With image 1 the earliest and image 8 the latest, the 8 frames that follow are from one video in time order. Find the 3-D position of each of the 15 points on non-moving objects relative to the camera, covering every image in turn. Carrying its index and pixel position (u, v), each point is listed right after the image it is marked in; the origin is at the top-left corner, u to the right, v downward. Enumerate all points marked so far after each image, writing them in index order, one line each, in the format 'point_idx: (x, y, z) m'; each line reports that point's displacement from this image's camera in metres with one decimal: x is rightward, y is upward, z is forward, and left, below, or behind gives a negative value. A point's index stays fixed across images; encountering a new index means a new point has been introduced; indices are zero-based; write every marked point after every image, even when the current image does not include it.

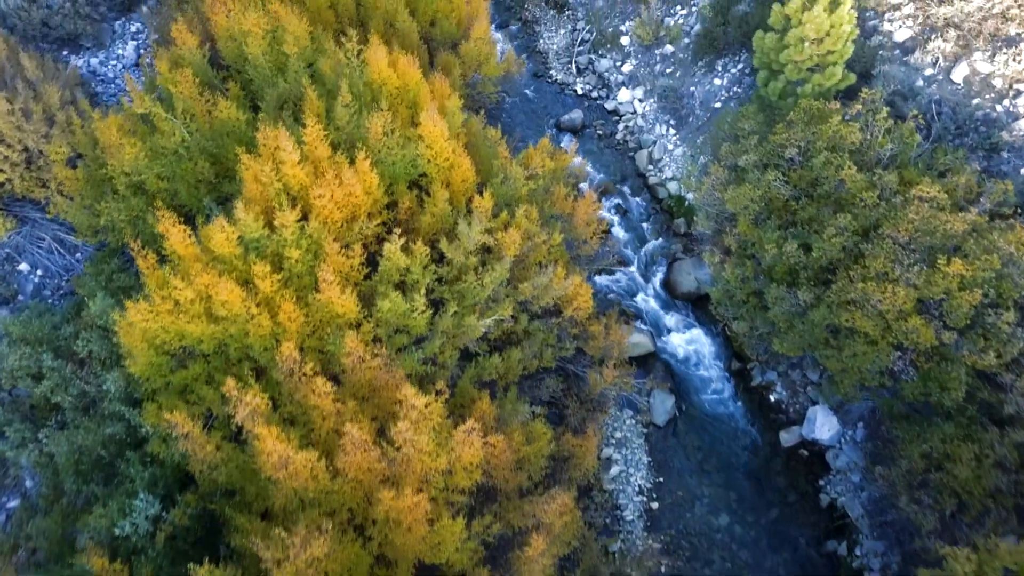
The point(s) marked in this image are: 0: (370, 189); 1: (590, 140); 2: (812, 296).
0: (-0.9, +0.6, +6.6) m
1: (+0.8, +1.4, +10.5) m
2: (+2.0, -0.1, +7.0) m
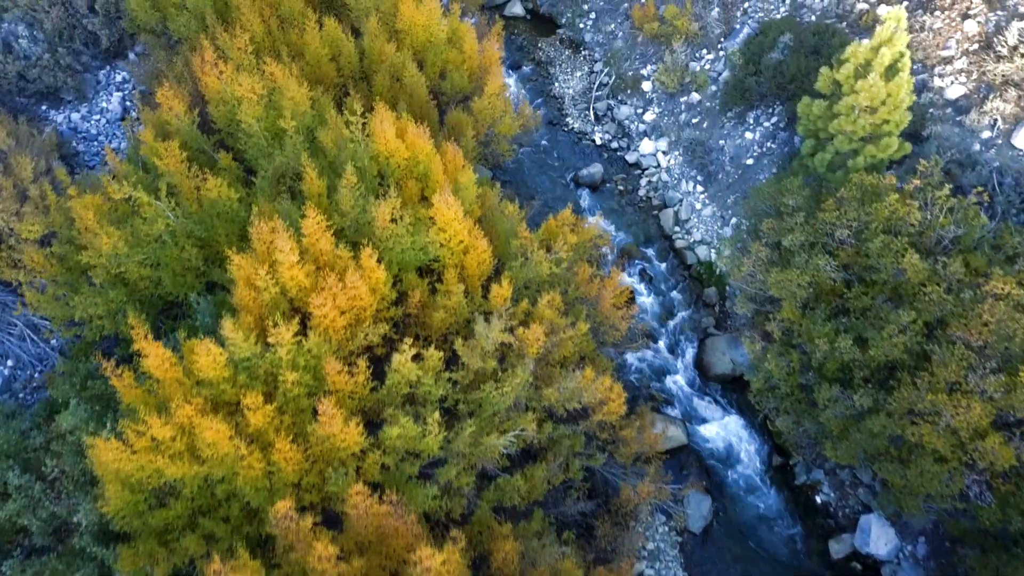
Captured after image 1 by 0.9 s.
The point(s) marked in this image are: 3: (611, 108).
0: (-0.7, 0.0, +5.8) m
1: (+0.9, +0.8, +9.8) m
2: (+2.1, -0.7, +6.2) m
3: (+1.0, +1.8, +10.6) m
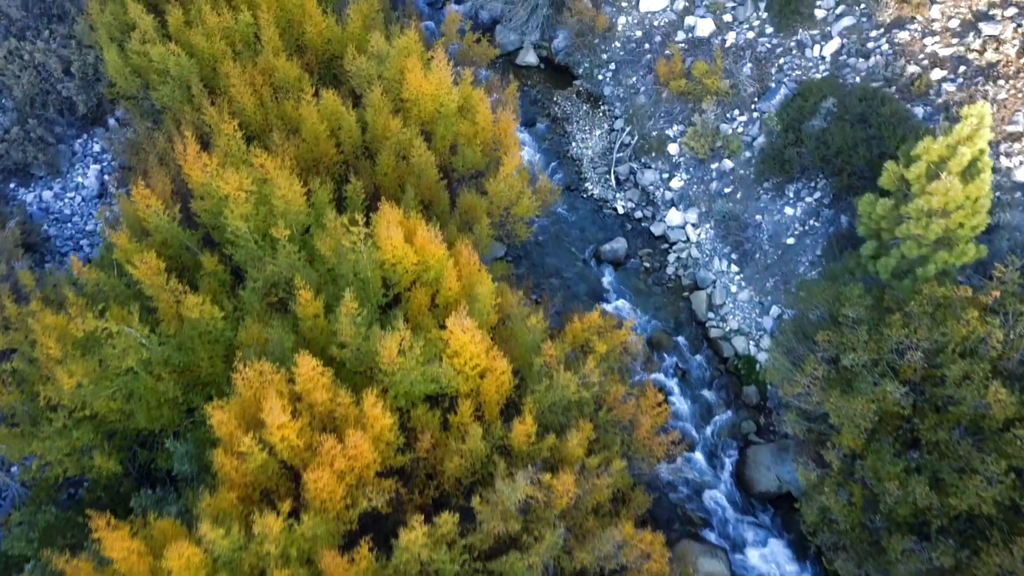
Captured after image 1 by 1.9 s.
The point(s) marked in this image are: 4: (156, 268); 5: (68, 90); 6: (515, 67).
0: (-0.6, -0.7, +5.0) m
1: (+1.0, +0.1, +8.9) m
2: (+2.2, -1.4, +5.4) m
3: (+1.1, +1.1, +9.8) m
4: (-2.0, +0.1, +6.0) m
5: (-3.5, +1.6, +8.4) m
6: (0.0, +2.3, +11.4) m
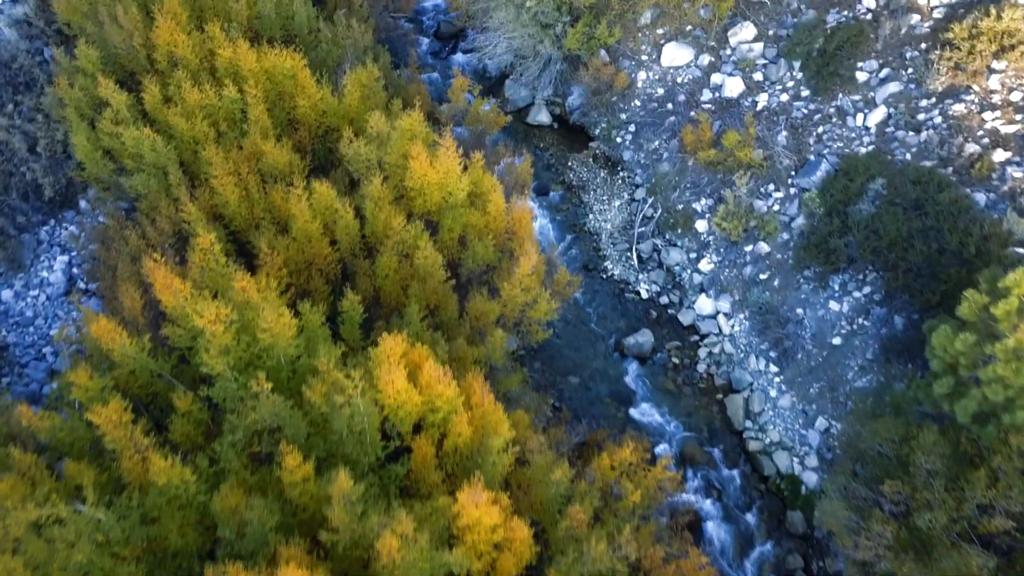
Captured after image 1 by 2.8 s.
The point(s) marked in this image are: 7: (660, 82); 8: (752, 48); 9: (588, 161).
0: (-0.5, -1.4, +4.1) m
1: (+1.1, -0.6, +8.1) m
2: (+2.3, -2.1, +4.5) m
3: (+1.2, +0.3, +8.9) m
4: (-1.9, -0.6, +5.1) m
5: (-3.4, +0.8, +7.6) m
6: (+0.1, +1.6, +10.5) m
7: (+1.4, +2.0, +10.2) m
8: (+2.2, +2.2, +9.8) m
9: (+0.7, +1.2, +10.0) m
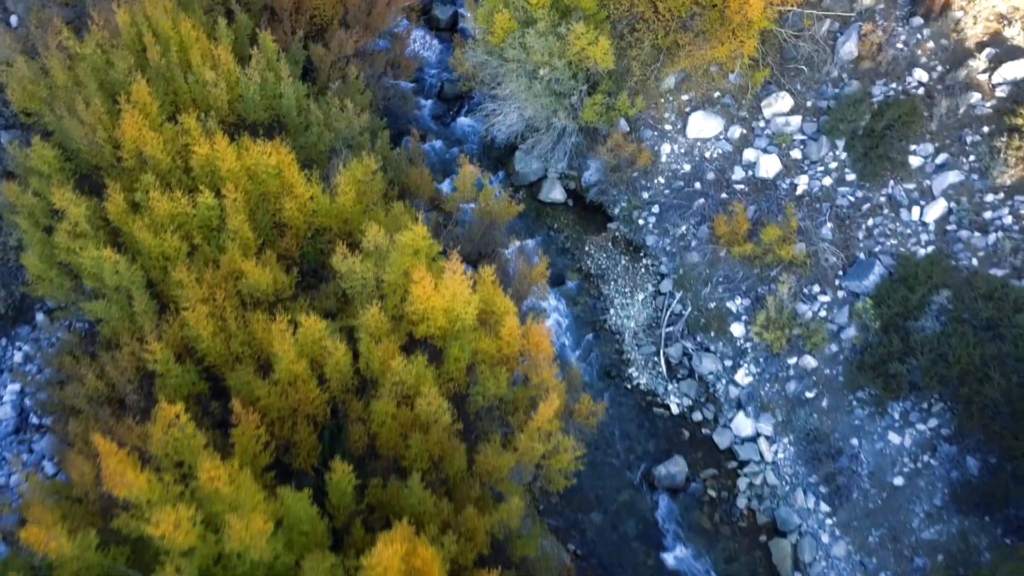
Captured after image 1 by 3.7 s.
0: (-0.4, -2.2, +3.2) m
1: (+1.2, -1.5, +7.1) m
2: (+2.4, -2.9, +3.6) m
3: (+1.3, -0.5, +8.0) m
4: (-1.8, -1.4, +4.2) m
5: (-3.3, 0.0, +6.6) m
6: (+0.2, +0.8, +9.6) m
7: (+1.5, +1.1, +9.2) m
8: (+2.3, +1.4, +8.8) m
9: (+0.8, +0.4, +9.1) m
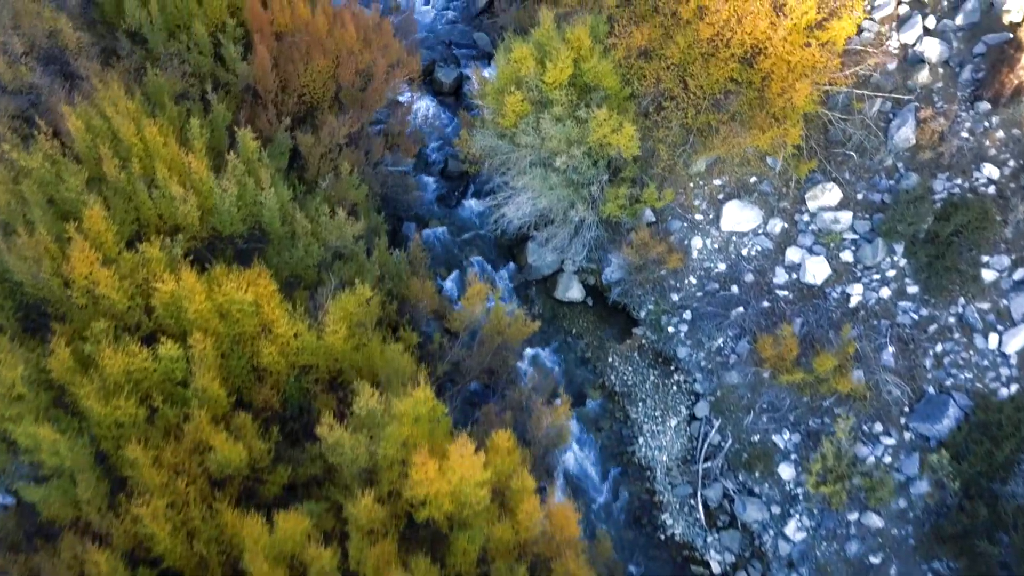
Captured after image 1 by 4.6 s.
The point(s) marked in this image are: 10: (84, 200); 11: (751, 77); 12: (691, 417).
0: (-0.3, -3.1, +2.2) m
1: (+1.3, -2.3, +6.1) m
2: (+2.5, -3.8, +2.5) m
3: (+1.4, -1.4, +7.0) m
4: (-1.7, -2.3, +3.2) m
5: (-3.2, -0.9, +5.6) m
6: (+0.3, -0.1, +8.6) m
7: (+1.6, +0.3, +8.2) m
8: (+2.4, +0.5, +7.8) m
9: (+0.9, -0.5, +8.0) m
10: (-2.4, +0.5, +6.0) m
11: (+1.8, +1.6, +8.1) m
12: (+1.3, -0.9, +7.5) m
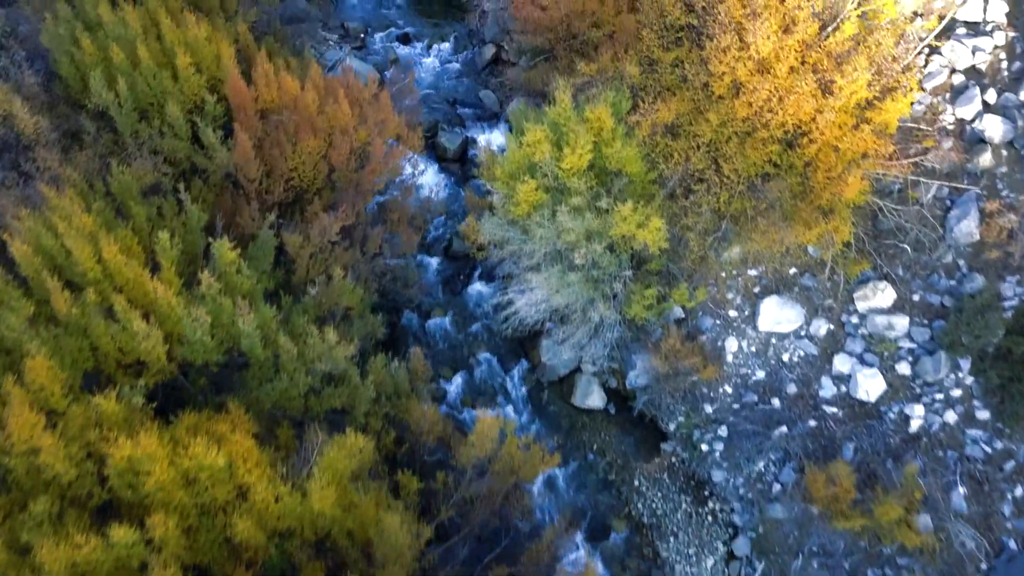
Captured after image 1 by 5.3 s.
0: (-0.2, -3.8, +1.3) m
1: (+1.4, -3.1, +5.2) m
2: (+2.6, -4.5, +1.6) m
3: (+1.5, -2.1, +6.1) m
4: (-1.6, -3.0, +2.3) m
5: (-3.1, -1.6, +4.7) m
6: (+0.4, -0.9, +7.7) m
7: (+1.7, -0.5, +7.3) m
8: (+2.5, -0.2, +6.9) m
9: (+1.0, -1.3, +7.1) m
10: (-2.3, -0.3, +5.1) m
11: (+1.9, +0.9, +7.2) m
12: (+1.3, -1.7, +6.6) m
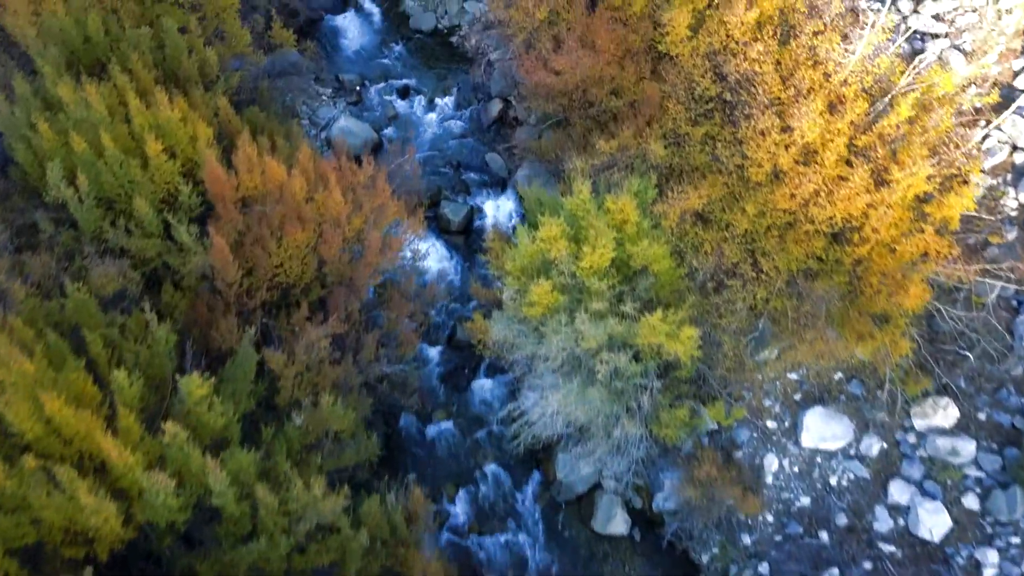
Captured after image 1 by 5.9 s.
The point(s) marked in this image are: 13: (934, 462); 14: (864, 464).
0: (-0.2, -4.5, +0.4) m
1: (+1.5, -3.8, +4.3) m
2: (+2.7, -5.2, +0.8) m
3: (+1.6, -2.8, +5.2) m
4: (-1.5, -3.7, +1.4) m
5: (-3.0, -2.3, +3.9) m
6: (+0.5, -1.6, +6.8) m
7: (+1.8, -1.2, +6.5) m
8: (+2.6, -0.9, +6.1) m
9: (+1.1, -2.0, +6.3) m
10: (-2.2, -0.9, +4.2) m
11: (+2.0, +0.2, +6.4) m
12: (+1.4, -2.4, +5.8) m
13: (+2.4, -1.0, +6.2) m
14: (+2.1, -1.1, +6.4) m
